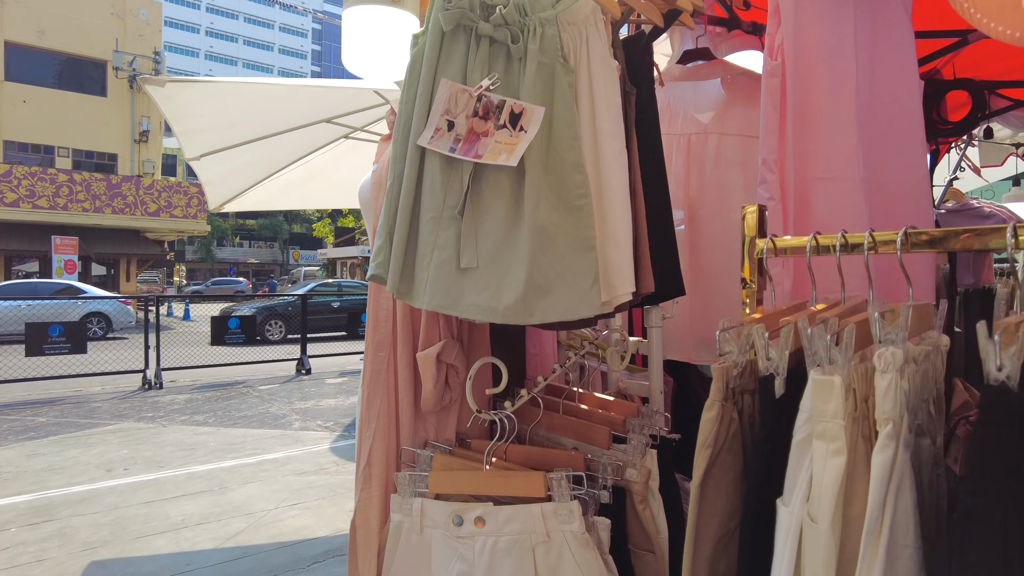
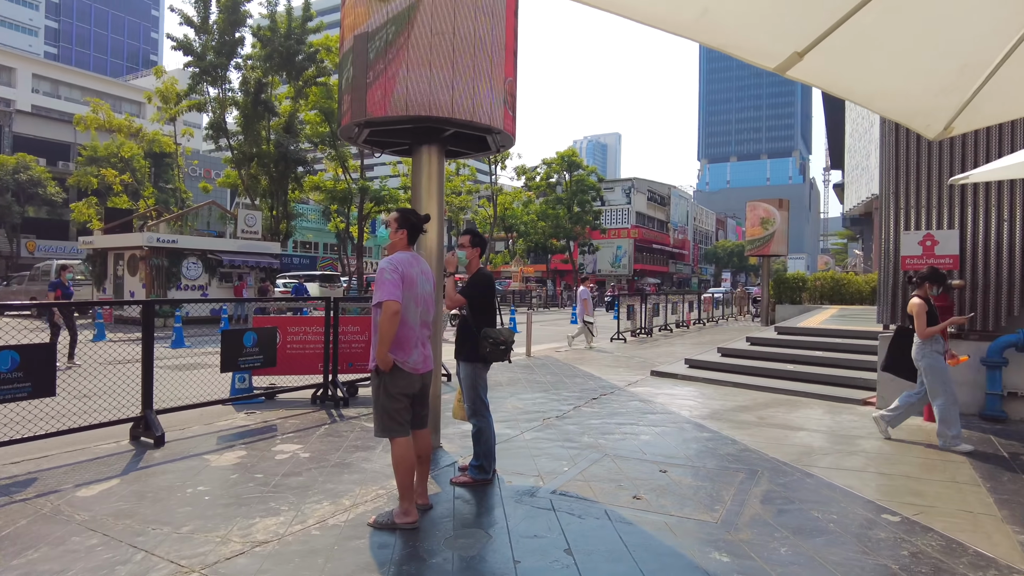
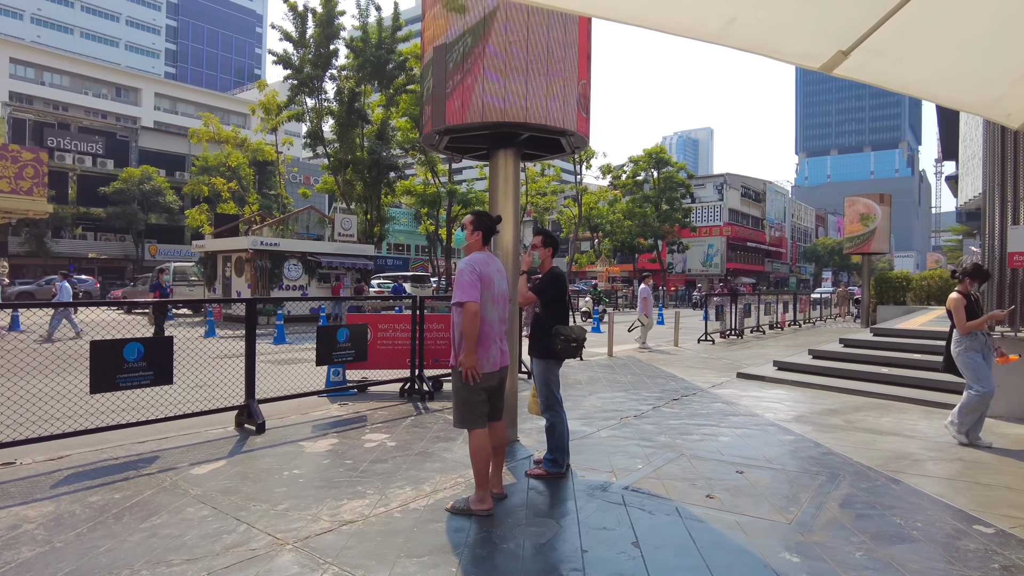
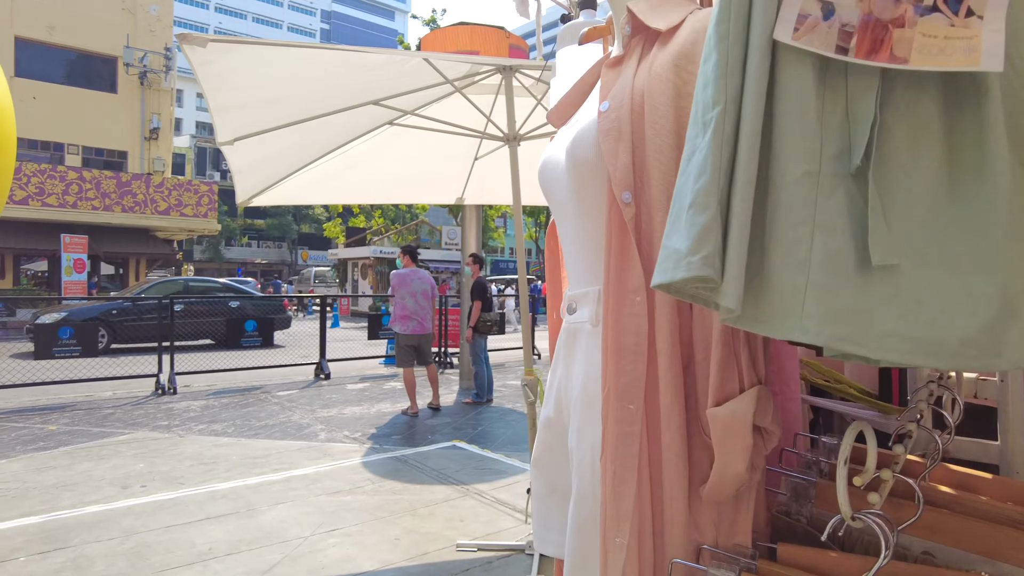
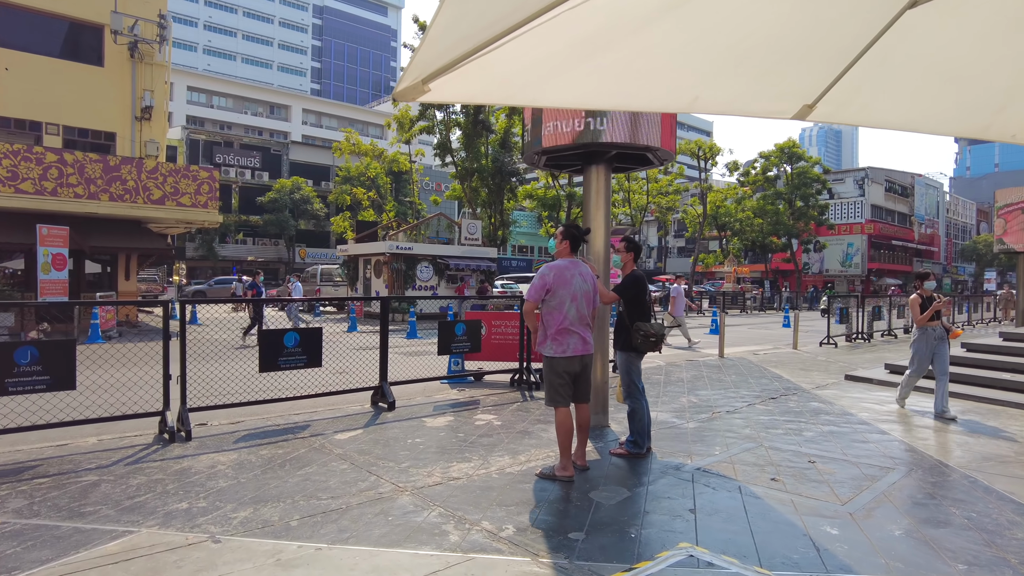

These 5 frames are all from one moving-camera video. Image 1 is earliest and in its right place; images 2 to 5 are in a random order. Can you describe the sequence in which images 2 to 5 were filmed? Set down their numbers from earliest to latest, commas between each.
4, 5, 3, 2
